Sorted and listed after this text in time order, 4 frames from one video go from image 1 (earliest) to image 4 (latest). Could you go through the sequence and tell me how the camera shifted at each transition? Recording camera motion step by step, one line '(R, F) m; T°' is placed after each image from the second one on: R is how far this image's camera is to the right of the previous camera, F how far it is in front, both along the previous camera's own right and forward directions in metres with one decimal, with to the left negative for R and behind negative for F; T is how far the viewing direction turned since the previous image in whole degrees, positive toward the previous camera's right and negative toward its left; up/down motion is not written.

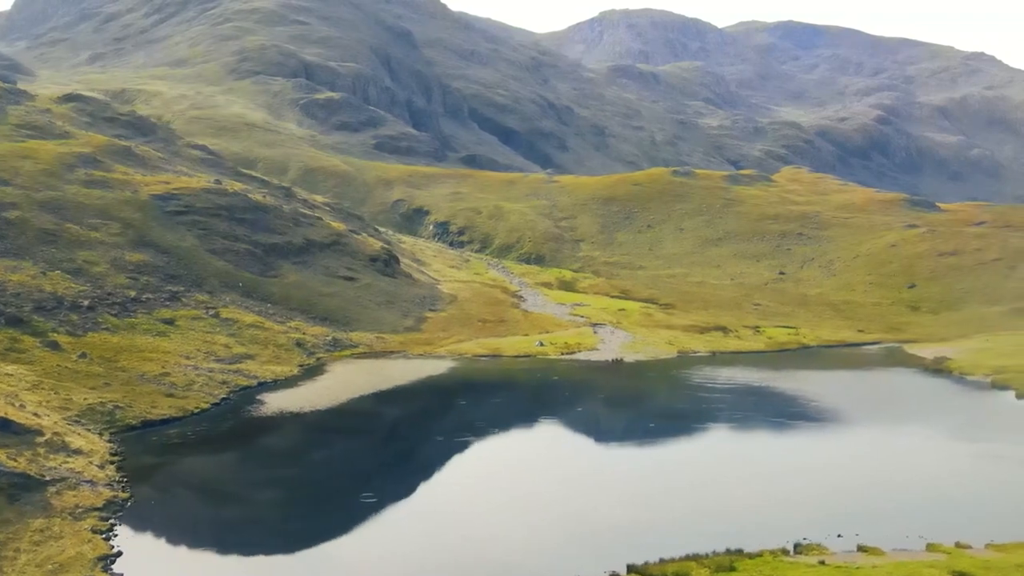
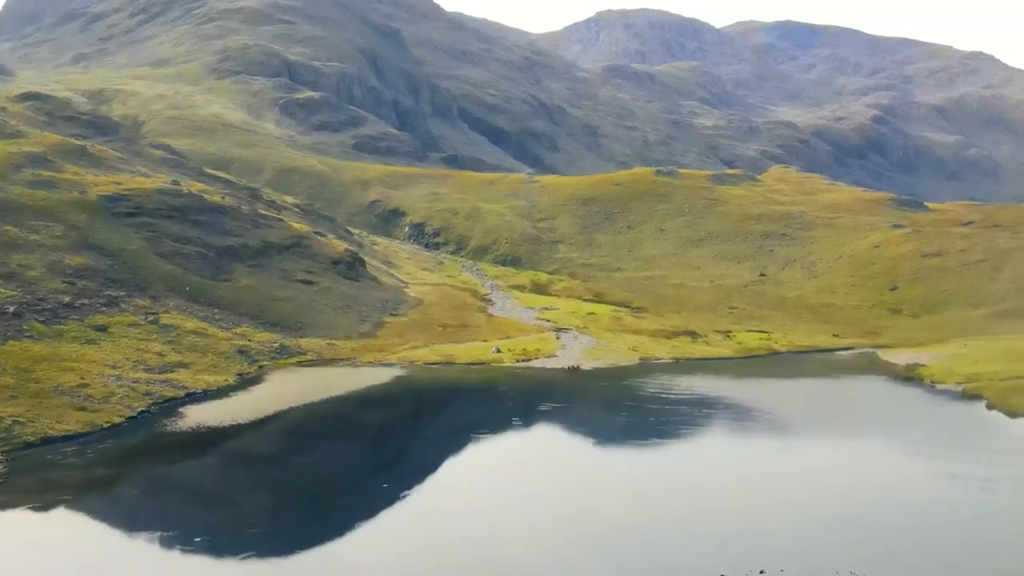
(+5.9, +5.3) m; 0°
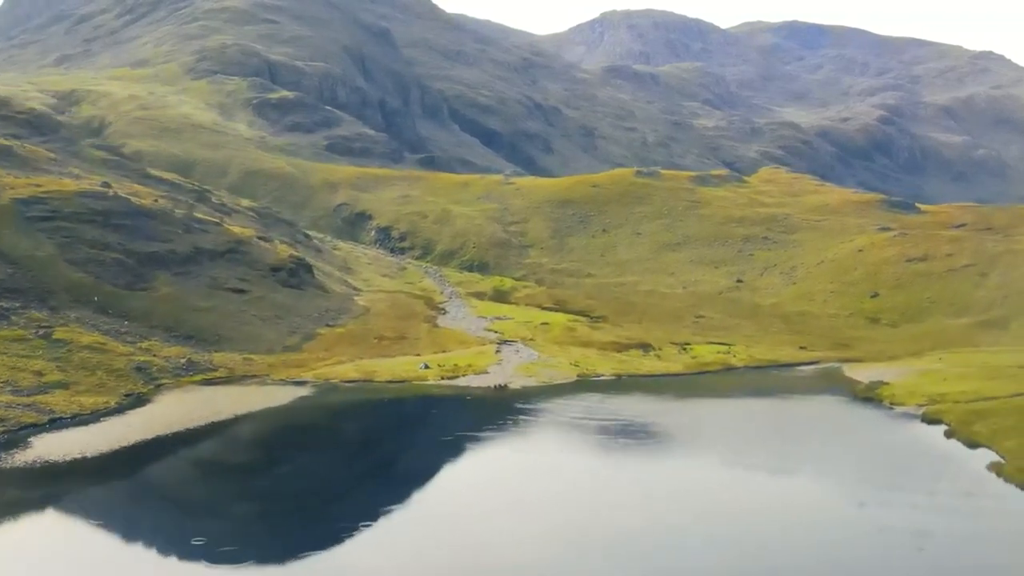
(+9.8, +10.0) m; -1°
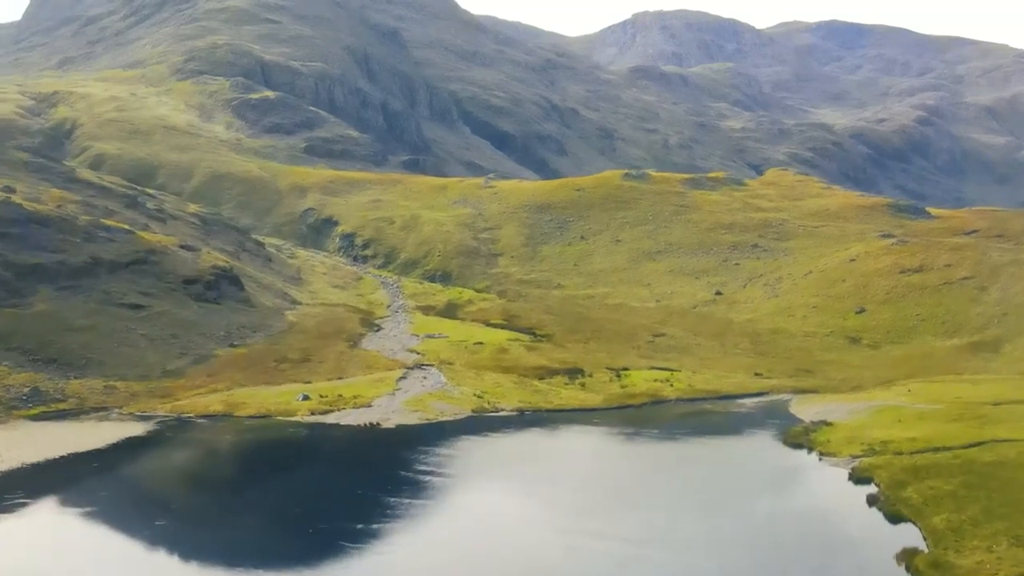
(+15.6, +15.2) m; -2°
